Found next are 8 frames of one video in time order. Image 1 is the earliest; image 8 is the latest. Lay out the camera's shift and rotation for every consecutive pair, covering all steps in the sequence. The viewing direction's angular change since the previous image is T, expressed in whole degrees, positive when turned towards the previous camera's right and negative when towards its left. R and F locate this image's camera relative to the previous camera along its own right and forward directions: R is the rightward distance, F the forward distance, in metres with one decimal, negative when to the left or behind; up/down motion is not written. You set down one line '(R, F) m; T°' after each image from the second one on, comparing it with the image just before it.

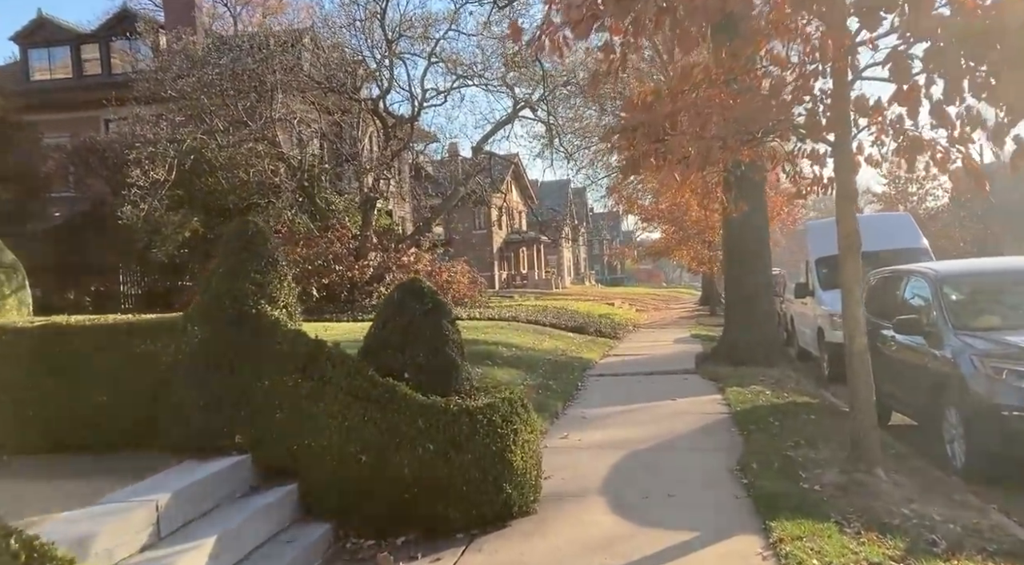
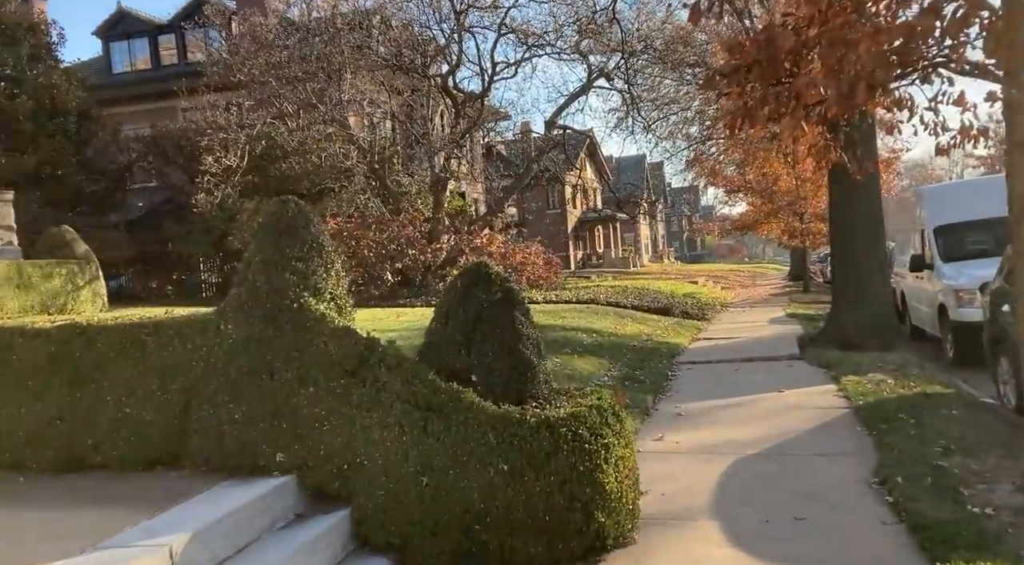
(-0.1, +0.9) m; -6°
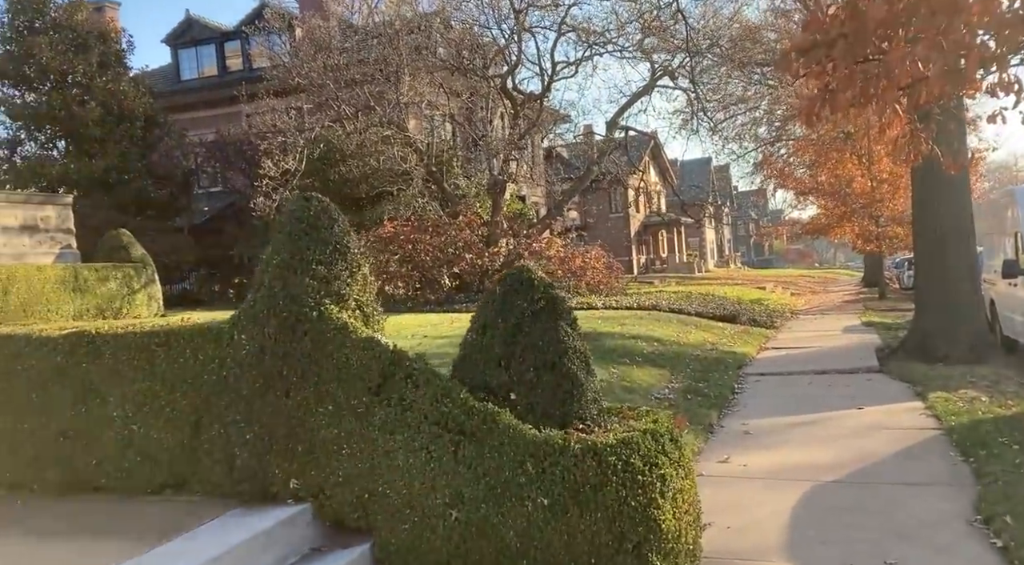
(+0.1, +0.5) m; -5°
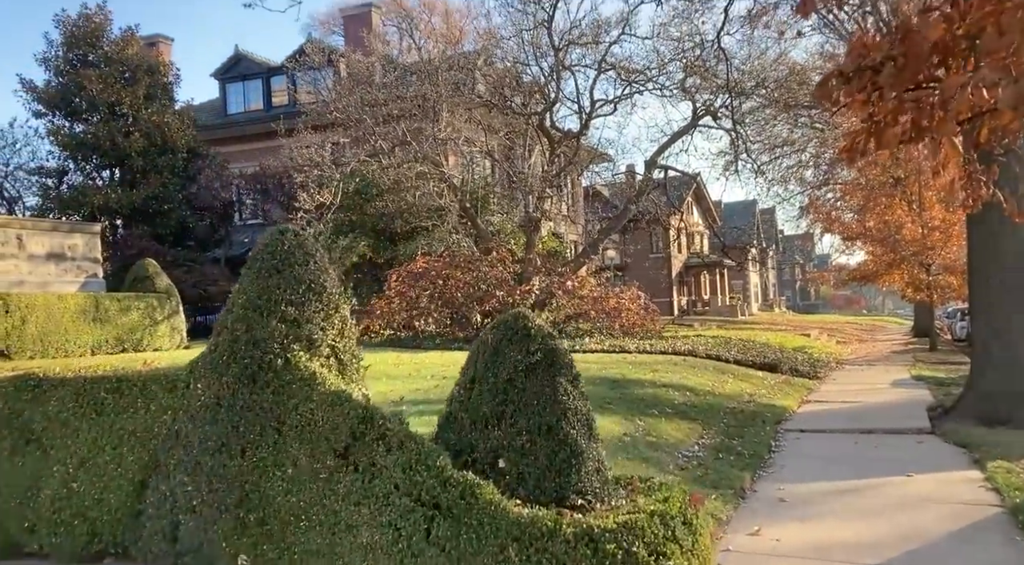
(+0.2, +0.5) m; -3°
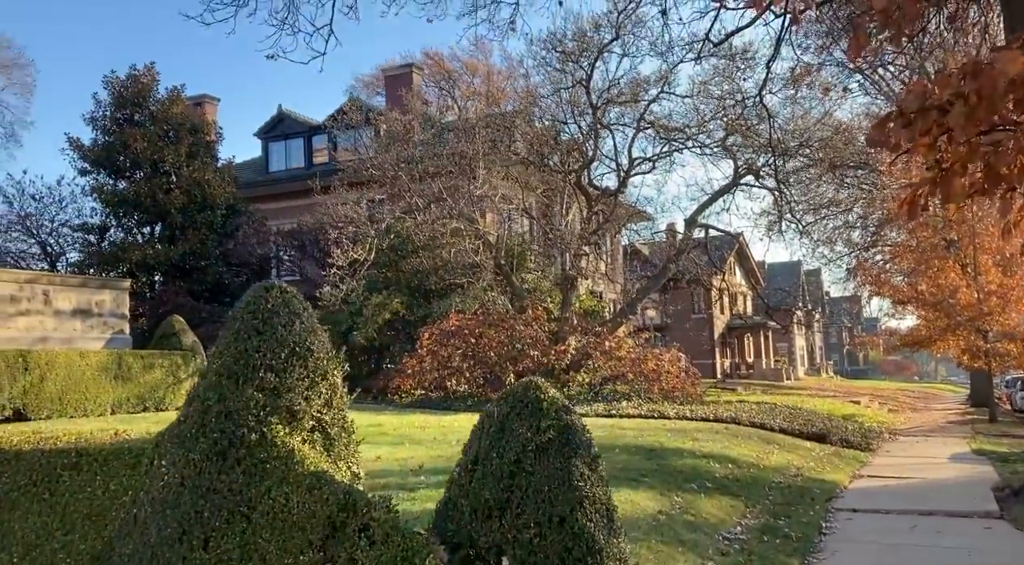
(+0.1, +0.4) m; -3°
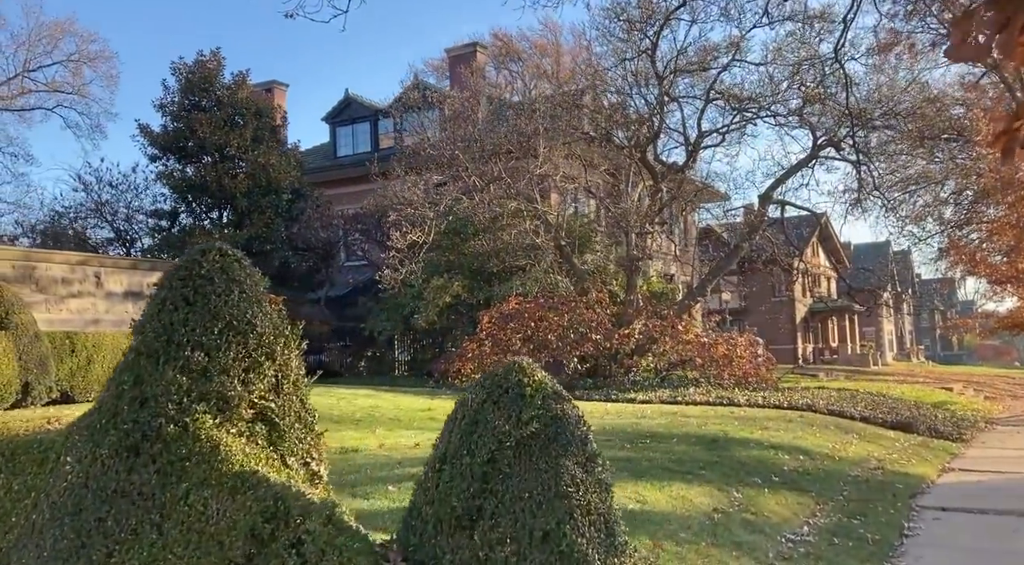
(+0.3, +0.6) m; -6°
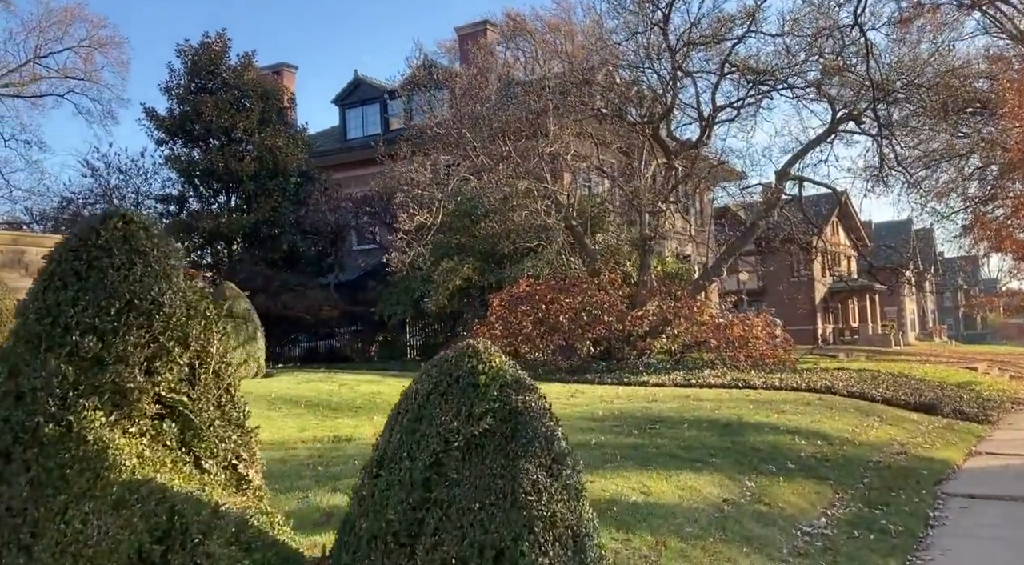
(+0.2, +0.4) m; -1°
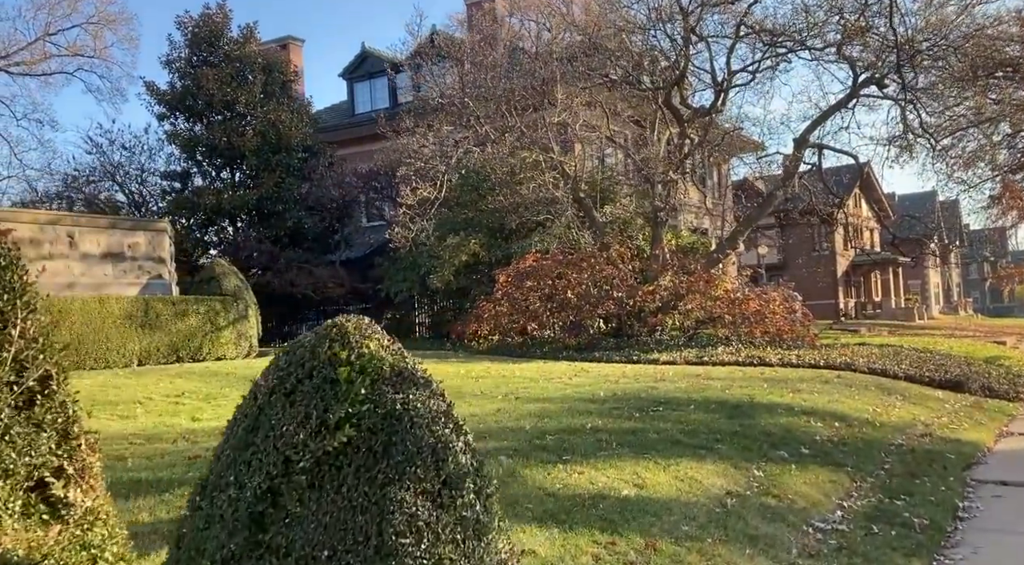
(+0.3, +0.6) m; -1°
